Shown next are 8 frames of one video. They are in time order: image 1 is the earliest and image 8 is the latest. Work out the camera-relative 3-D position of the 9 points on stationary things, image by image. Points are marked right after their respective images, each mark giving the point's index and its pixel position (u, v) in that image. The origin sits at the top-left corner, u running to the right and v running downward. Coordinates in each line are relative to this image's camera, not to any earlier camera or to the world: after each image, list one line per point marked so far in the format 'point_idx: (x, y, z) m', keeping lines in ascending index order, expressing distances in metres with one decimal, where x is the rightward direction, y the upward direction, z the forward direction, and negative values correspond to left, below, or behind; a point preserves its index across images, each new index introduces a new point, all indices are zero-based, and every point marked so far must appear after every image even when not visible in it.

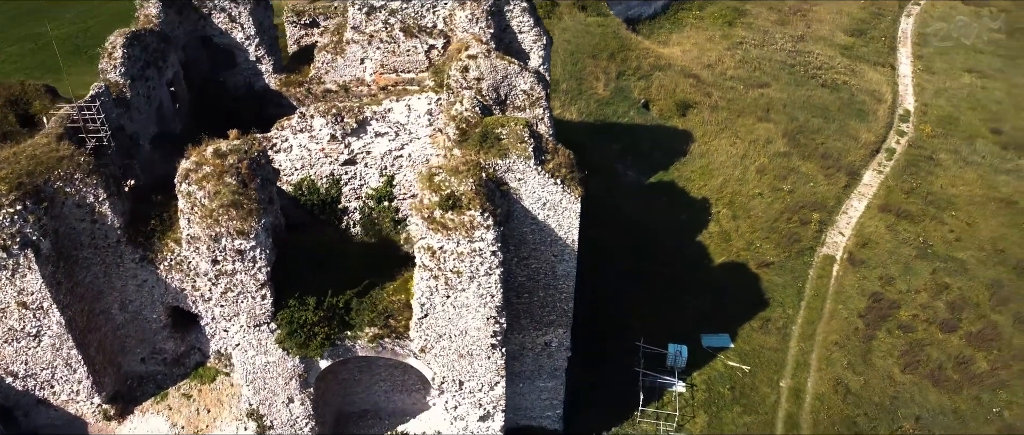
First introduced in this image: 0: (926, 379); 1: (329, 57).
0: (+10.4, -4.1, +19.1) m
1: (-4.5, +4.0, +18.6) m
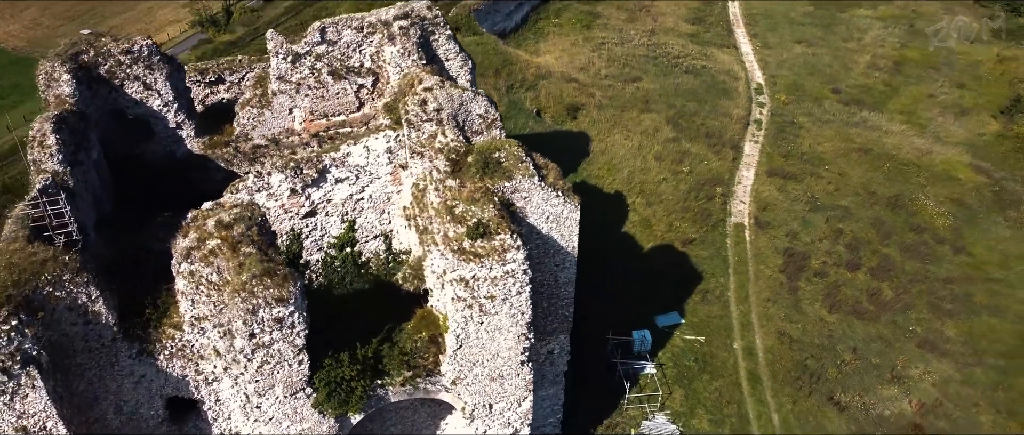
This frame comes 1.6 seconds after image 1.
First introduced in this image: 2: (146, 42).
0: (+9.6, -2.8, +21.6) m
1: (-6.1, +2.5, +18.0) m
2: (-7.8, +3.8, +16.2) m
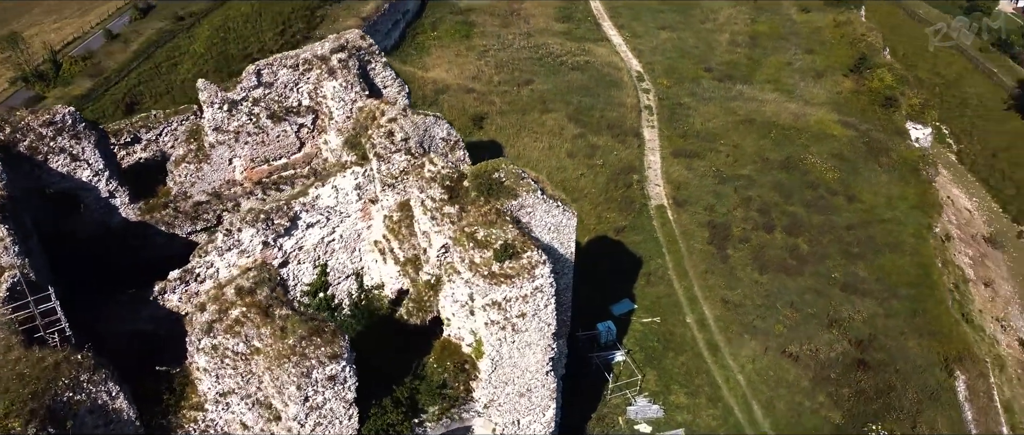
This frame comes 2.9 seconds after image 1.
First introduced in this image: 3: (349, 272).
0: (+8.2, -1.7, +23.4) m
1: (-7.1, +1.1, +16.9) m
2: (-8.7, +2.1, +14.9) m
3: (-3.6, -1.2, +16.6) m
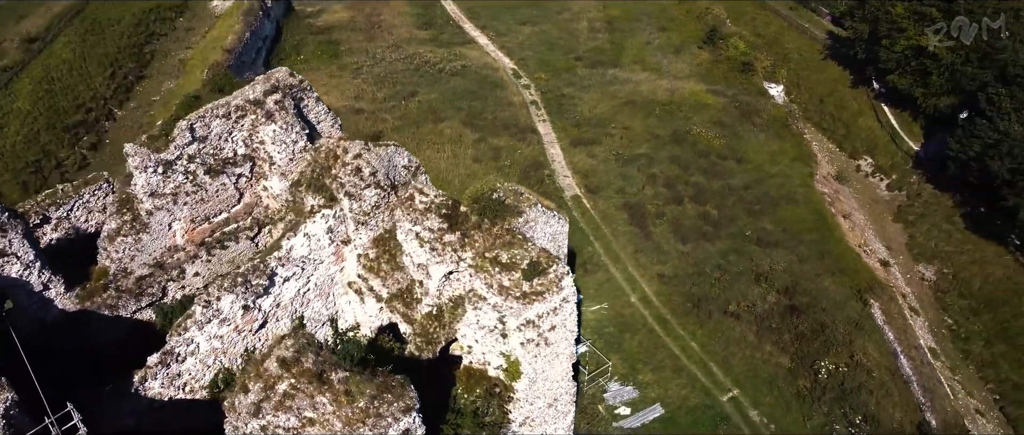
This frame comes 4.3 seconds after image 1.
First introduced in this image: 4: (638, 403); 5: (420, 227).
0: (+6.1, -0.8, +25.0) m
1: (-7.8, -0.5, +15.4) m
2: (-9.1, +0.3, +13.1) m
3: (-4.0, -2.1, +15.9) m
4: (+3.3, -4.9, +19.9) m
5: (-1.6, -0.2, +13.3) m
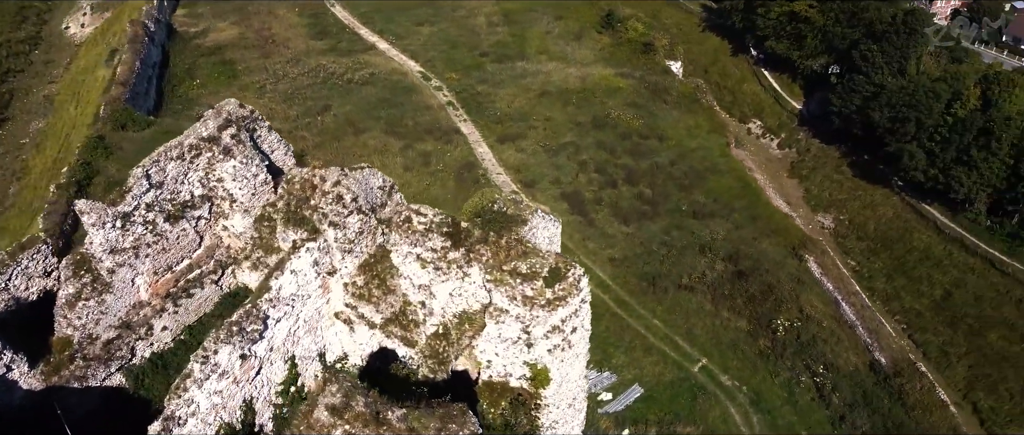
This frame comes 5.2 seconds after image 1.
0: (+4.3, -0.1, +25.8) m
1: (-7.9, -1.6, +14.3) m
2: (-8.9, -1.0, +11.7) m
3: (-4.0, -2.8, +15.3) m
4: (+2.9, -4.6, +20.4) m
5: (-1.6, -0.5, +13.1) m
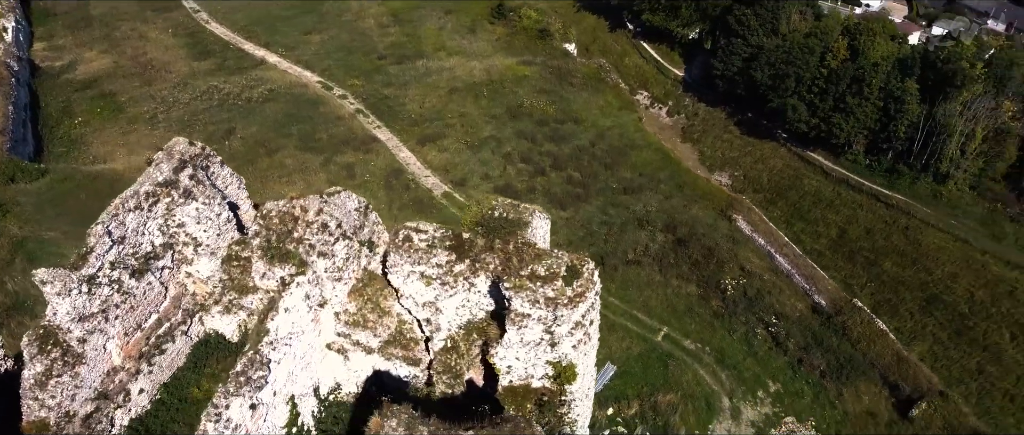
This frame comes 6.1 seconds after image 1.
0: (+2.2, +0.4, +26.4) m
1: (-7.8, -2.8, +13.1) m
2: (-8.4, -2.4, +10.4) m
3: (-3.9, -3.4, +14.8) m
4: (+2.2, -4.2, +20.9) m
5: (-1.5, -0.8, +12.9) m
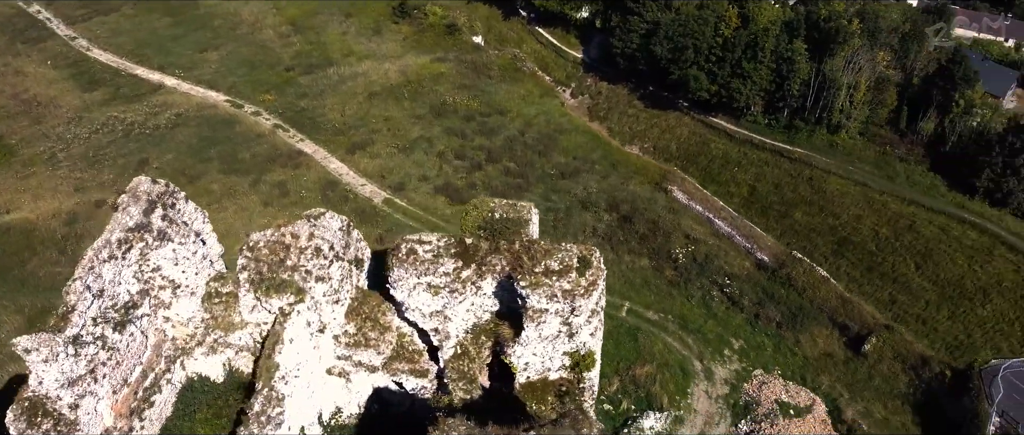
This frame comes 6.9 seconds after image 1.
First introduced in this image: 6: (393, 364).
0: (+0.2, +0.8, +26.6) m
1: (-7.3, -3.7, +12.2) m
2: (-7.6, -3.4, +9.4) m
3: (-3.7, -3.8, +14.4) m
4: (+1.6, -3.8, +21.4) m
5: (-1.4, -1.0, +12.8) m
6: (-2.3, -2.8, +14.5) m
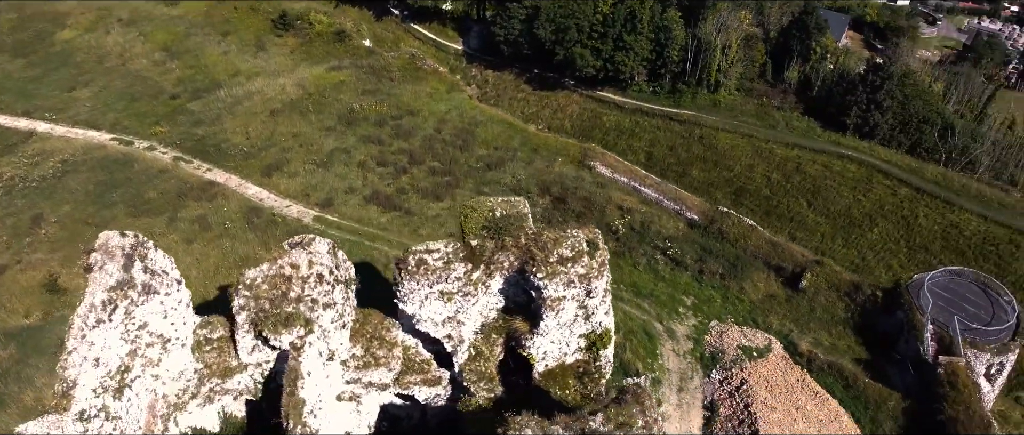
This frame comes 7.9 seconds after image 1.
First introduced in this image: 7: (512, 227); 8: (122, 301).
0: (-2.2, +0.8, +26.7) m
1: (-6.4, -4.7, +11.3) m
2: (-6.3, -4.4, +8.5) m
3: (-3.3, -4.3, +14.1) m
4: (+0.7, -3.5, +21.8) m
5: (-1.2, -1.1, +12.8) m
6: (-2.1, -3.1, +14.4) m
7: (0.0, -0.2, +13.2) m
8: (-6.3, -1.3, +12.4) m
